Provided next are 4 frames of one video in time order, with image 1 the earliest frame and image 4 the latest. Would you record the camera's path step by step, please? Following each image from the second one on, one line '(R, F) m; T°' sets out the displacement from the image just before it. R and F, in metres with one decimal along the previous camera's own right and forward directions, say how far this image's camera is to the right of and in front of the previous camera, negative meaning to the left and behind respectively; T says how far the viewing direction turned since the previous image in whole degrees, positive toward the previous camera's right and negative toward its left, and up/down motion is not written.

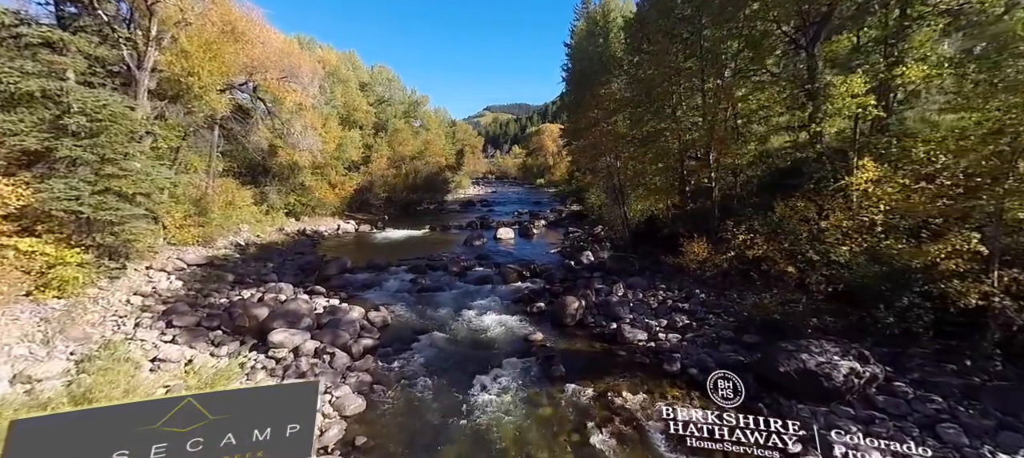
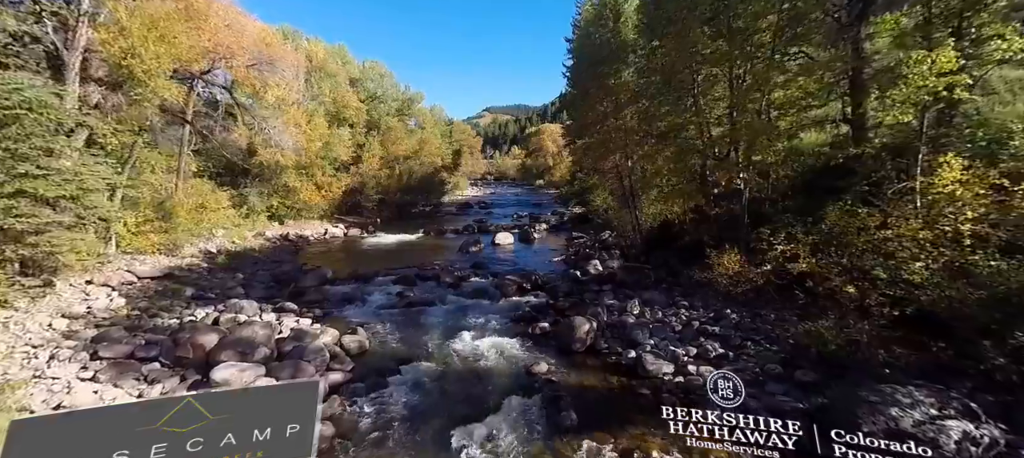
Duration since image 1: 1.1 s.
(0.0, +2.1) m; 0°
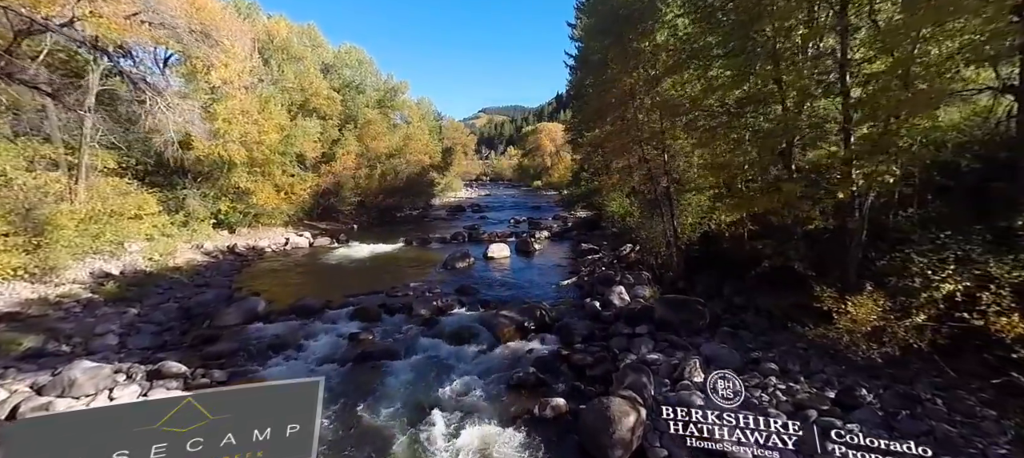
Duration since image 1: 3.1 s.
(0.0, +4.7) m; +1°
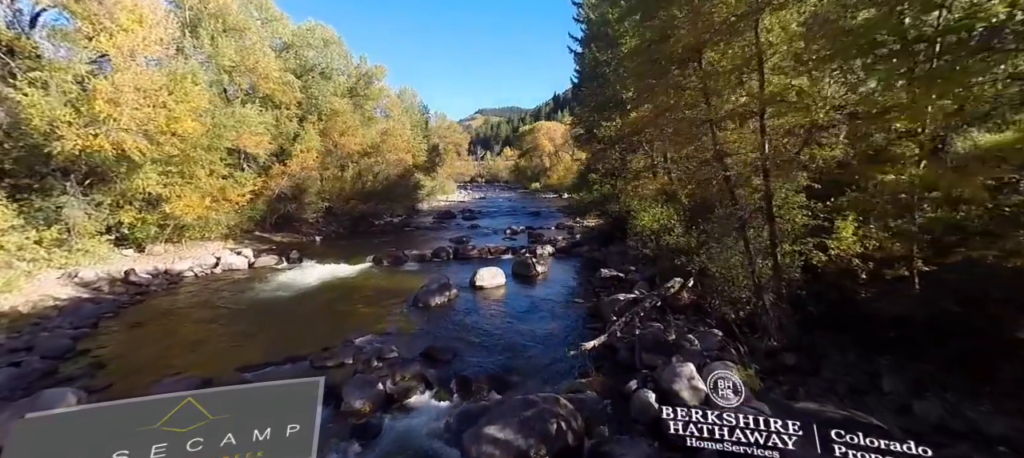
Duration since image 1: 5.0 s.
(0.0, +5.7) m; 0°
